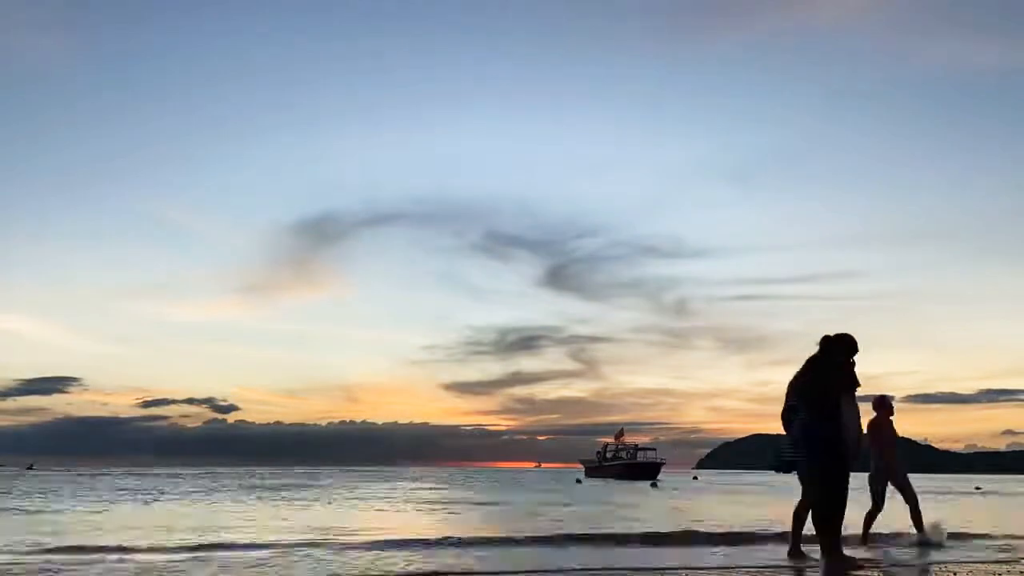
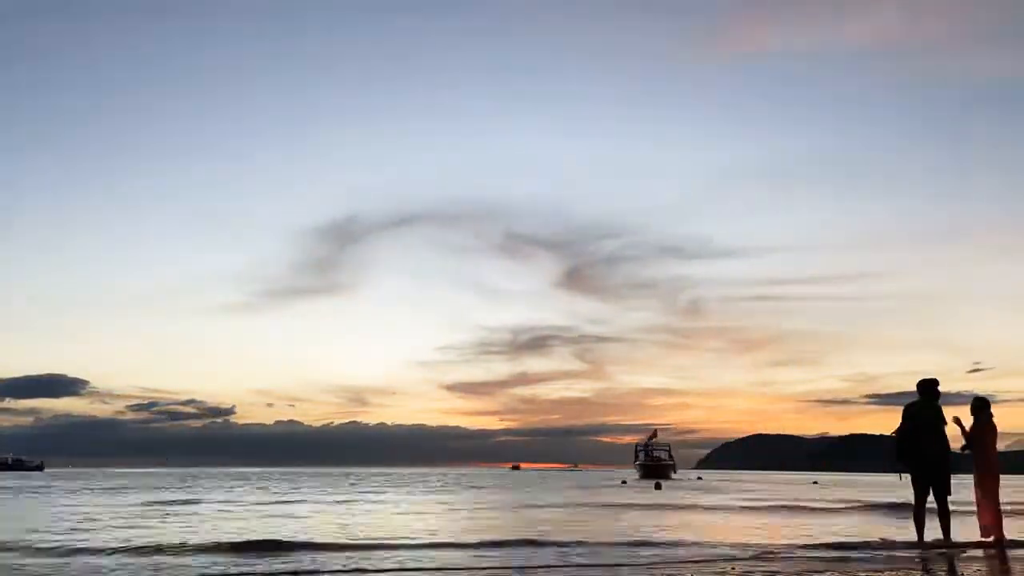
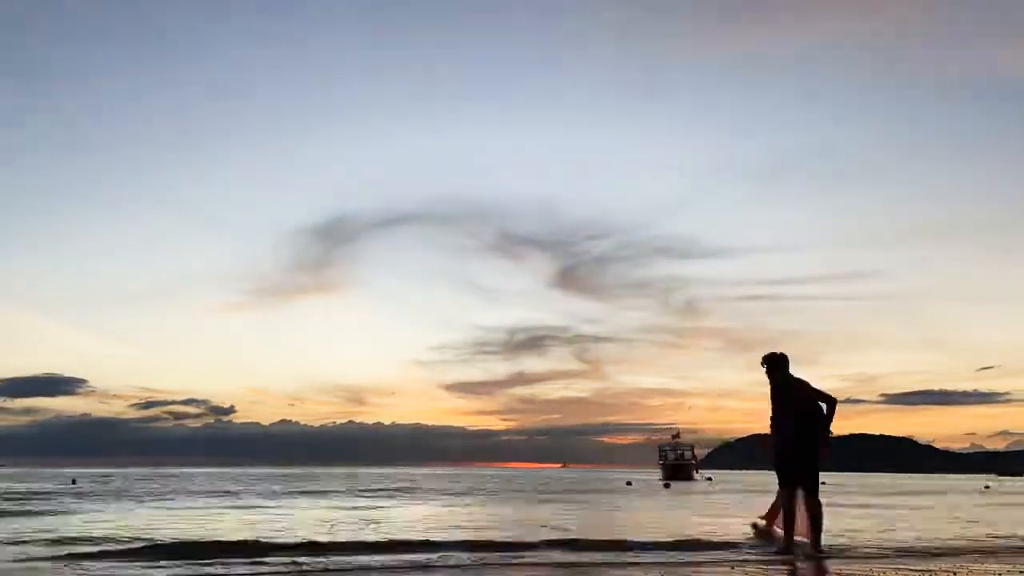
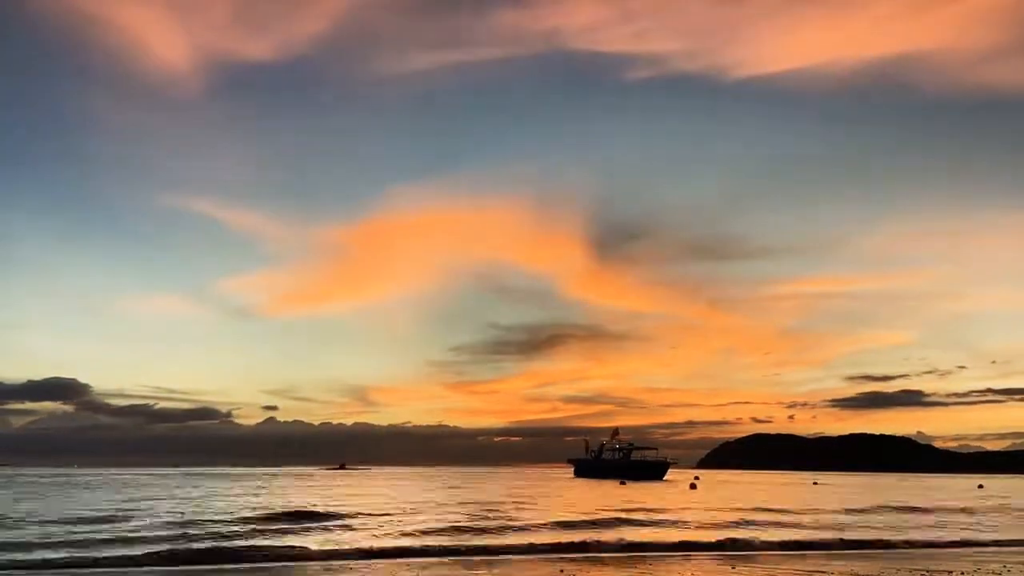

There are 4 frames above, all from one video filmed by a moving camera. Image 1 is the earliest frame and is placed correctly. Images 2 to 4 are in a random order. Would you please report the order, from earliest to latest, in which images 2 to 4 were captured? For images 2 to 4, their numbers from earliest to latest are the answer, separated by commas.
3, 2, 4
